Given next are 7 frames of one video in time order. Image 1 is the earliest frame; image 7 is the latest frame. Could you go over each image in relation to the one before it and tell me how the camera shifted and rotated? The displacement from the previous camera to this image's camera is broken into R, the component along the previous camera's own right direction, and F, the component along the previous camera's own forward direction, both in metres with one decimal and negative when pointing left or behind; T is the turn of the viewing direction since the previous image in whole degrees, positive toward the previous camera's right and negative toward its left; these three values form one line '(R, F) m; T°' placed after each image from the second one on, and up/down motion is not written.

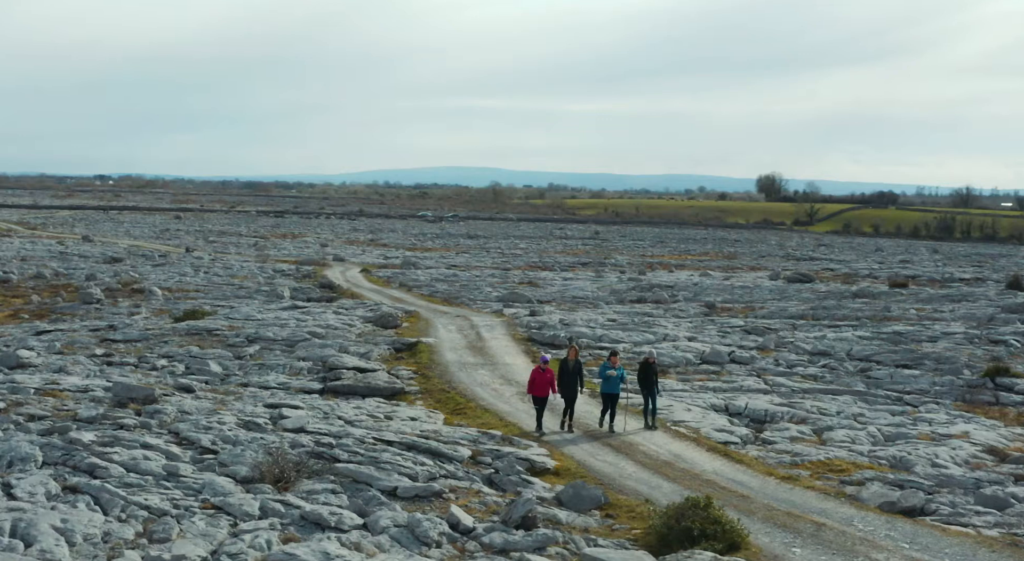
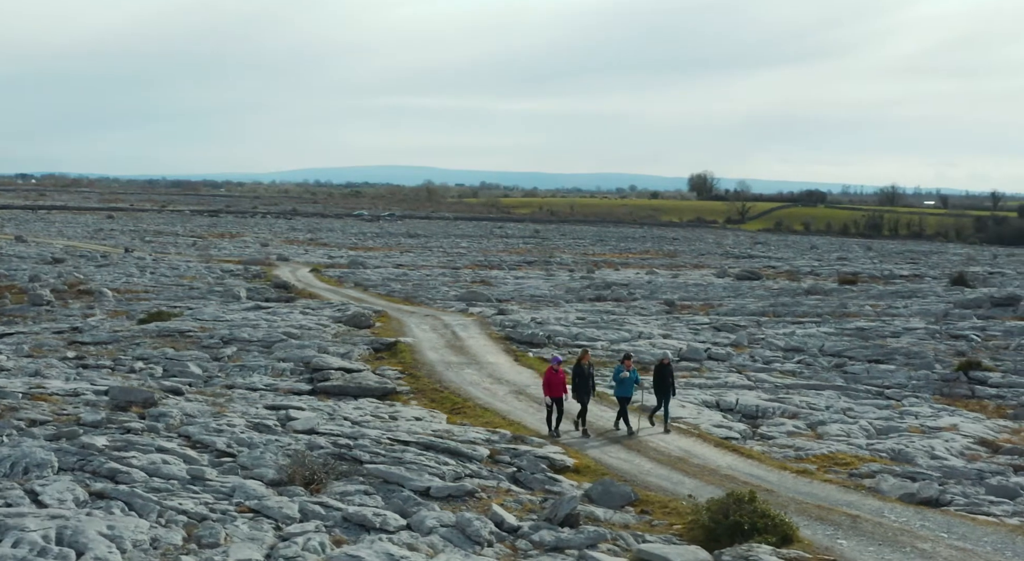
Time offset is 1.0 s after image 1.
(-1.9, 0.0) m; +4°
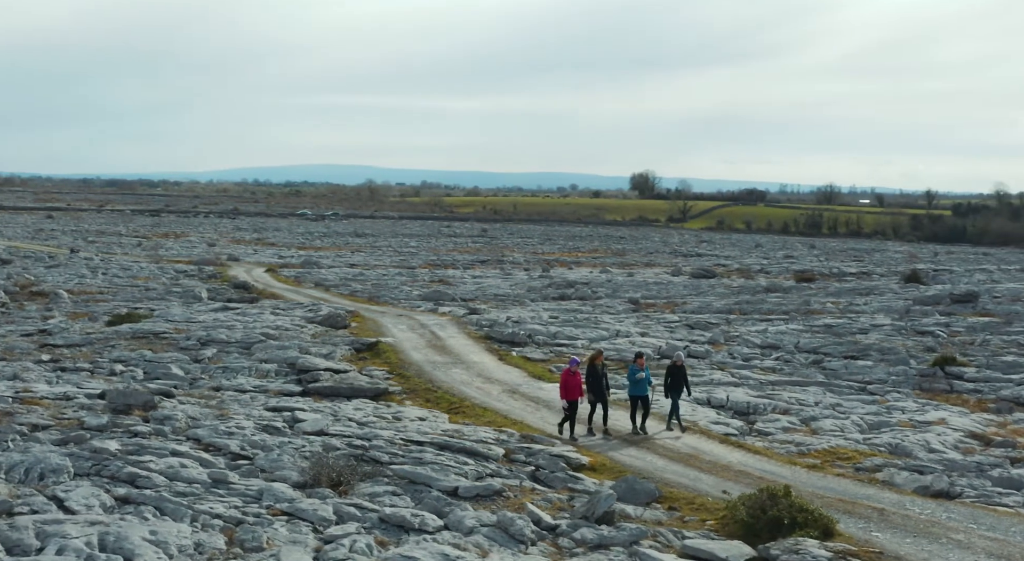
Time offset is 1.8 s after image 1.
(-1.6, 0.0) m; +3°
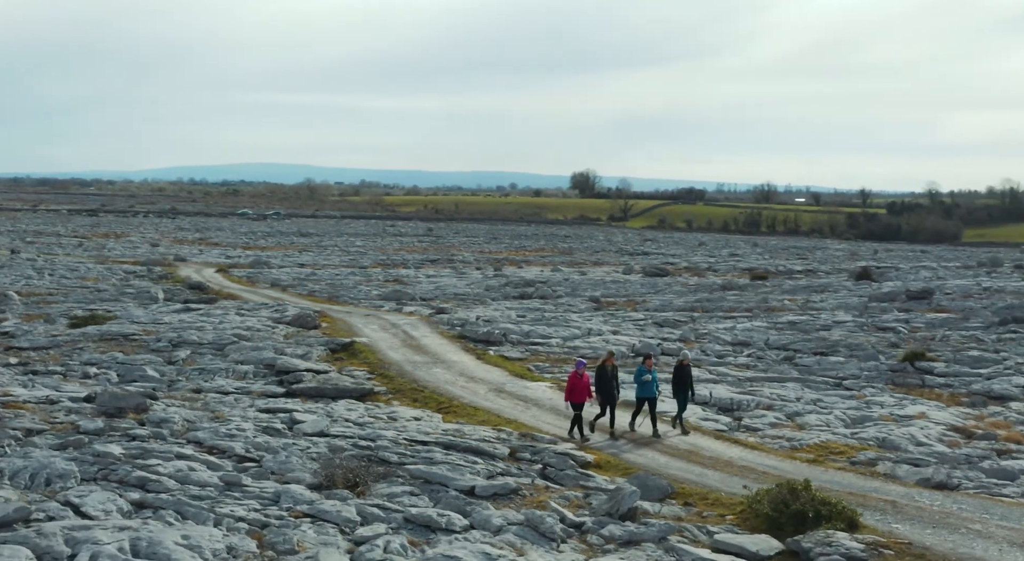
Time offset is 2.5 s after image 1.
(-1.4, 0.0) m; +3°
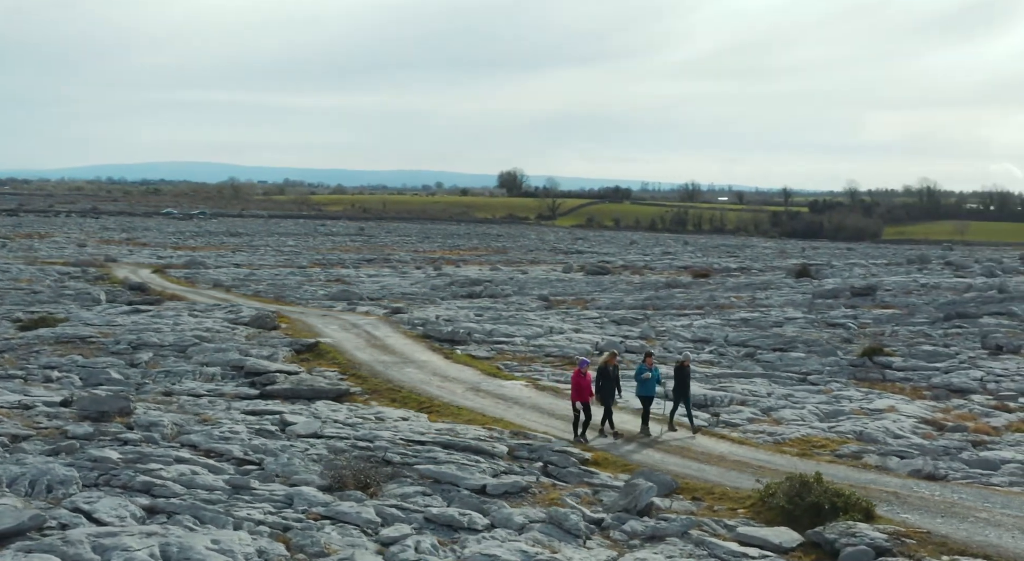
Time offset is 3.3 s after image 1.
(-1.6, 0.0) m; +4°
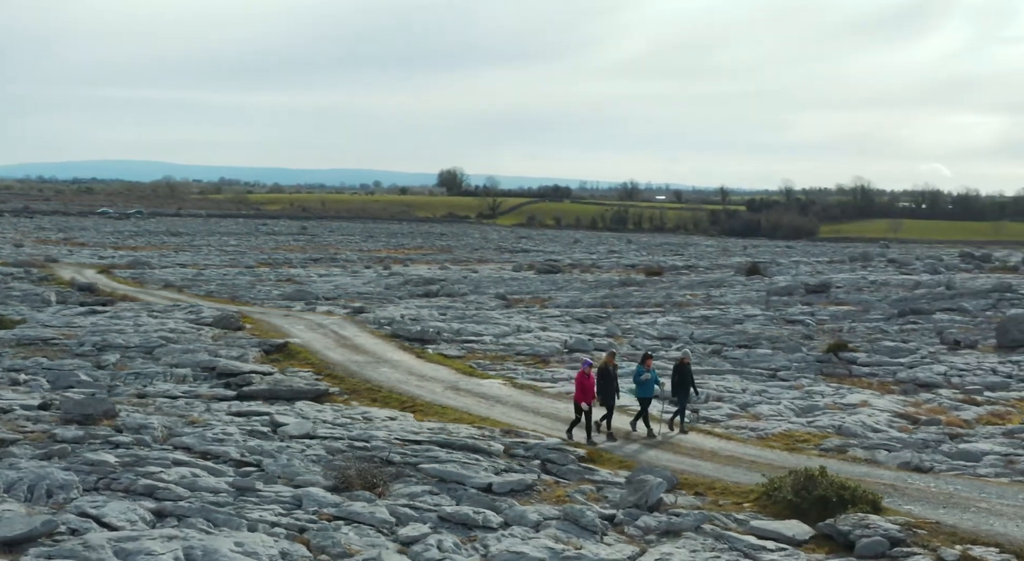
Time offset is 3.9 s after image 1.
(-1.3, 0.0) m; +3°
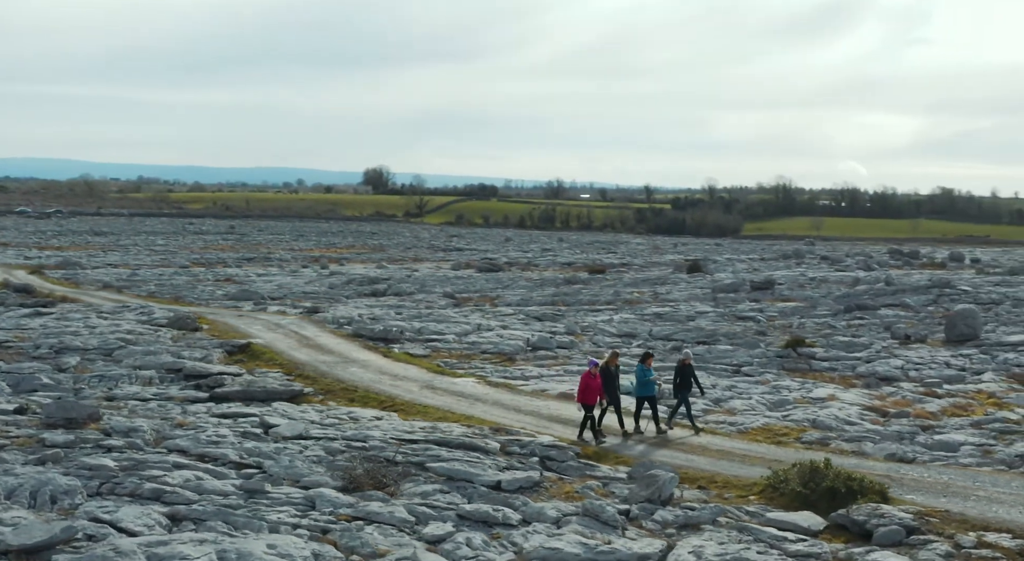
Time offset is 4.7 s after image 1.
(-1.6, -0.1) m; +4°
